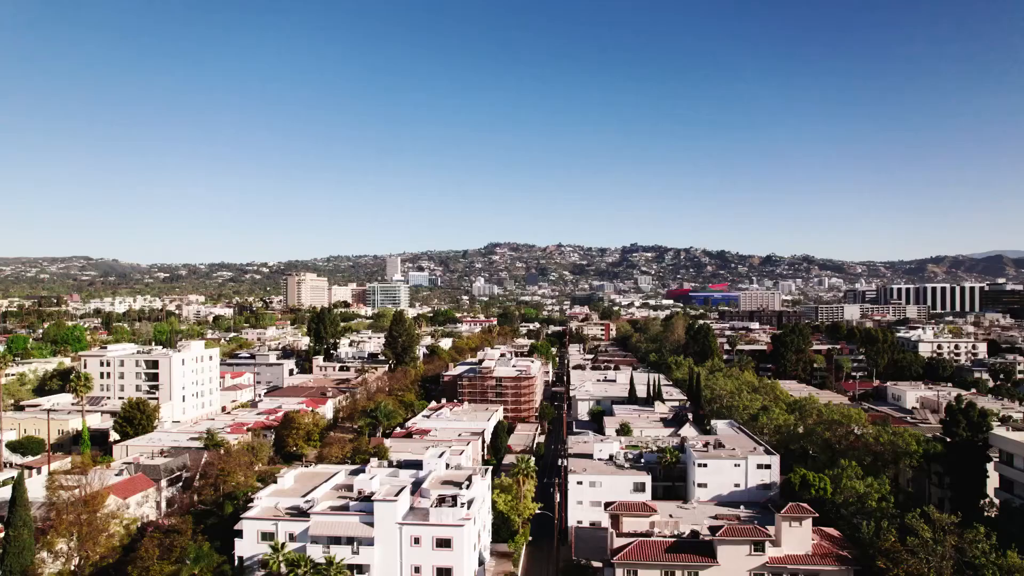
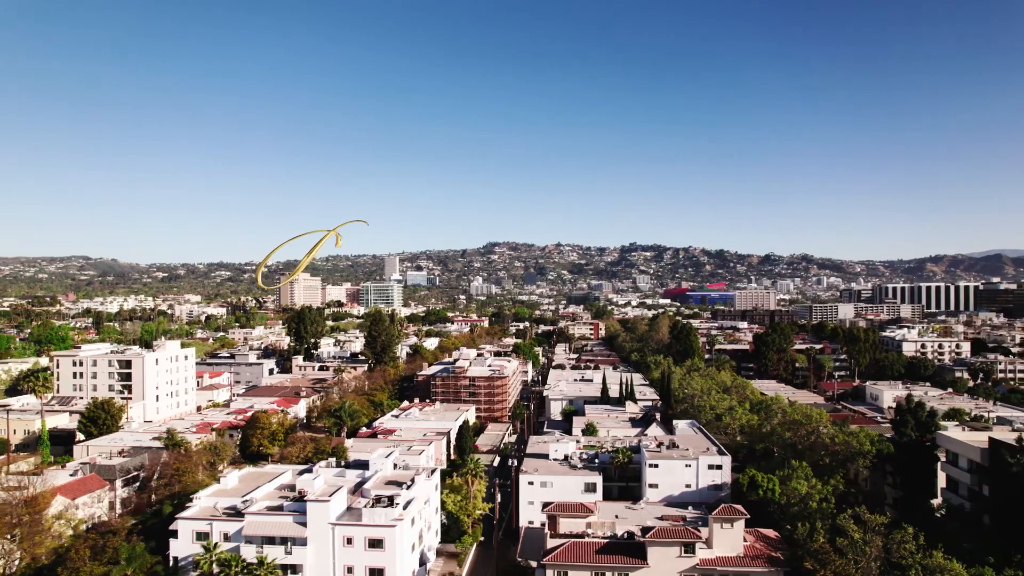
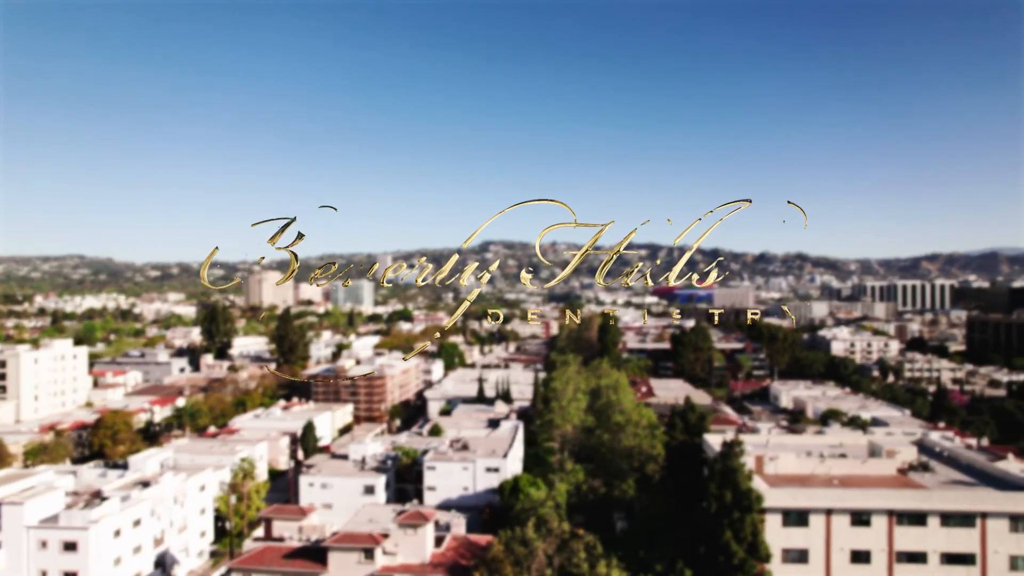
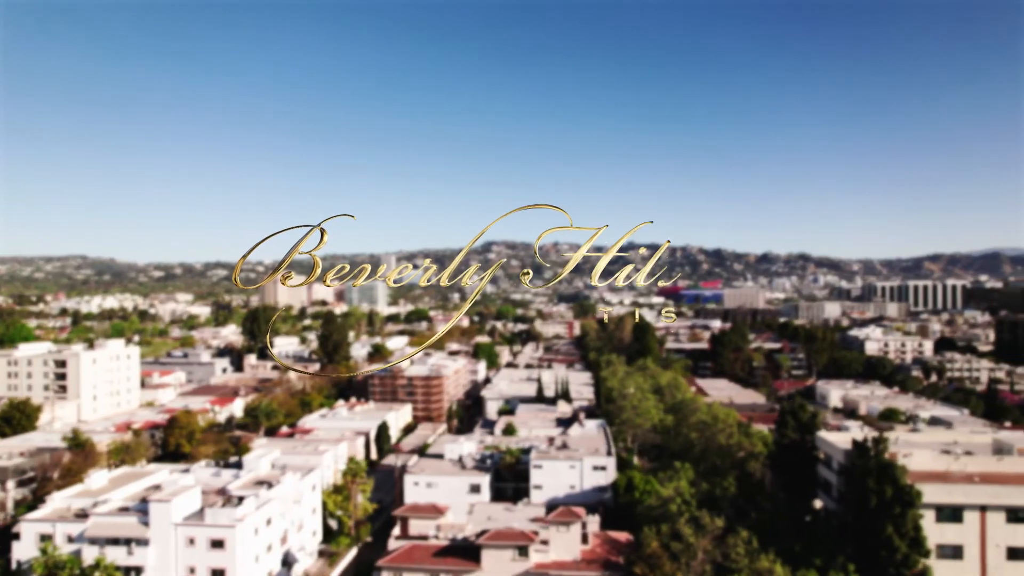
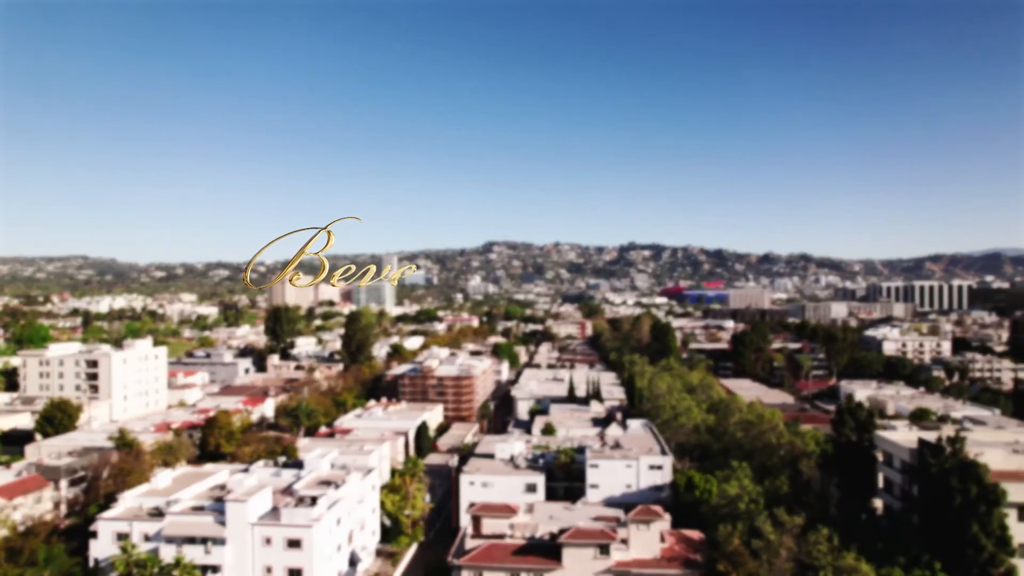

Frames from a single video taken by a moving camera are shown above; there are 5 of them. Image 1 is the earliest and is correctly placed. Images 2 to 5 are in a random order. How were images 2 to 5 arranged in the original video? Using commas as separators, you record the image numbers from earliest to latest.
2, 5, 4, 3
